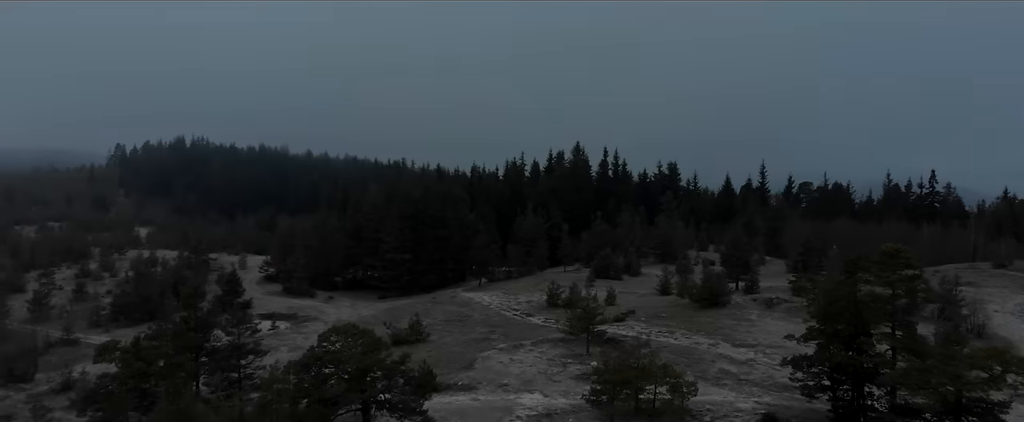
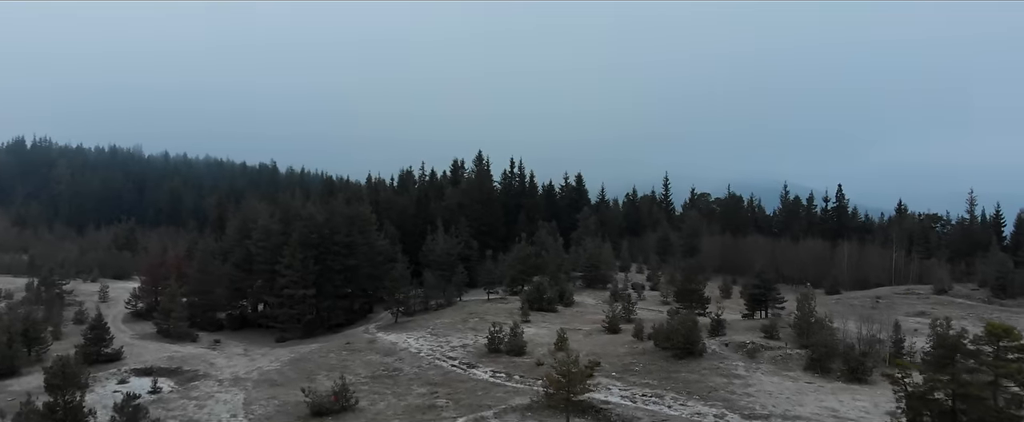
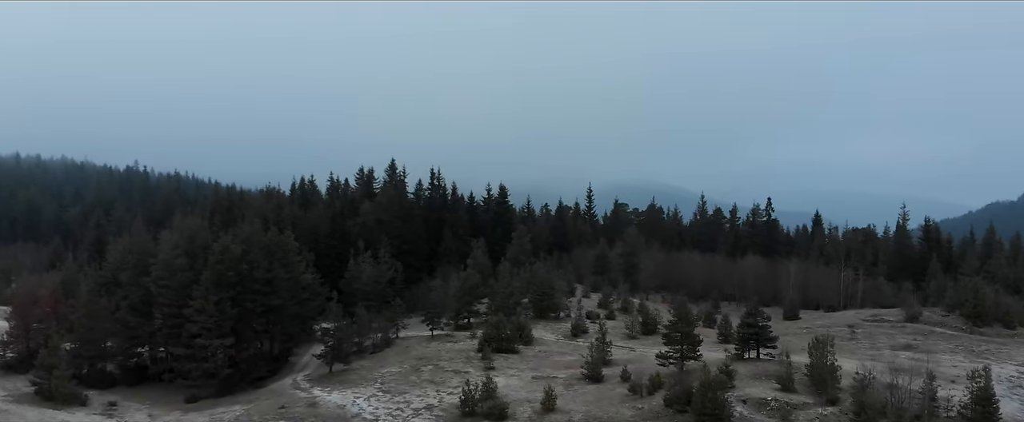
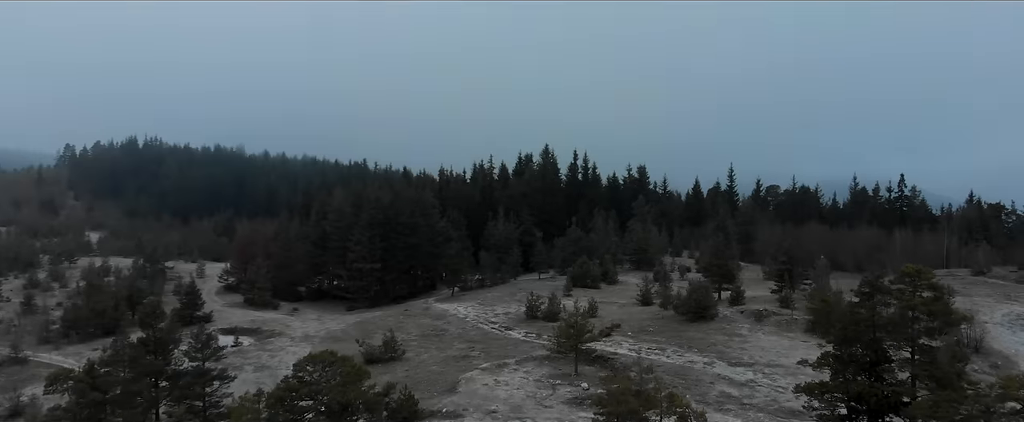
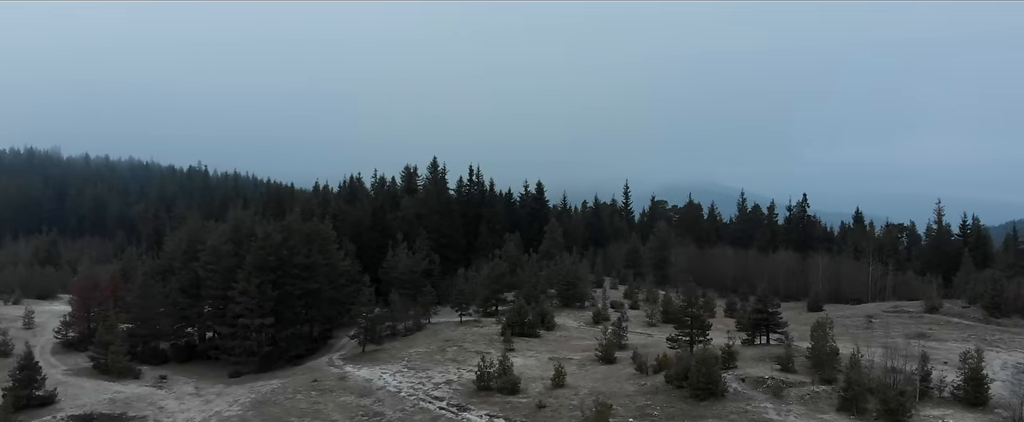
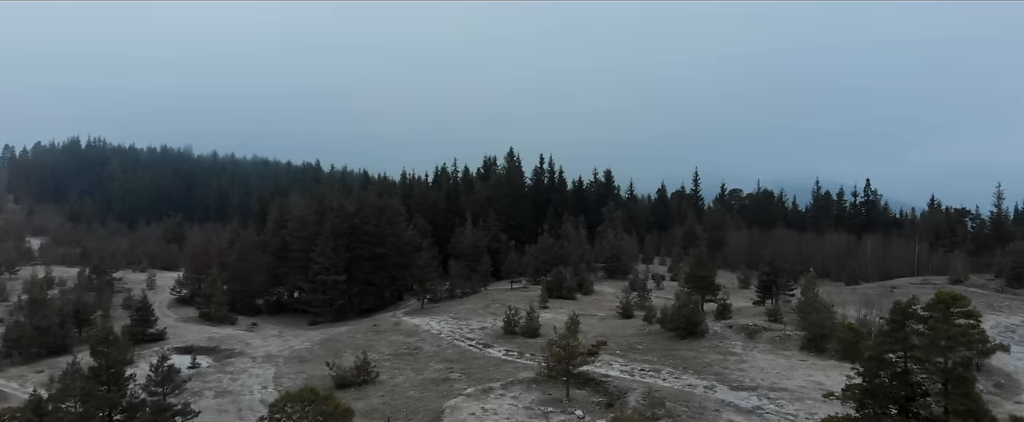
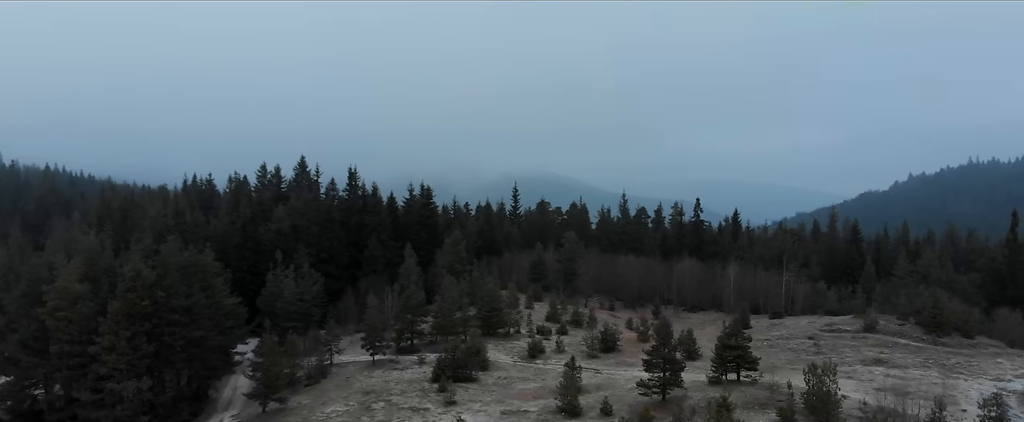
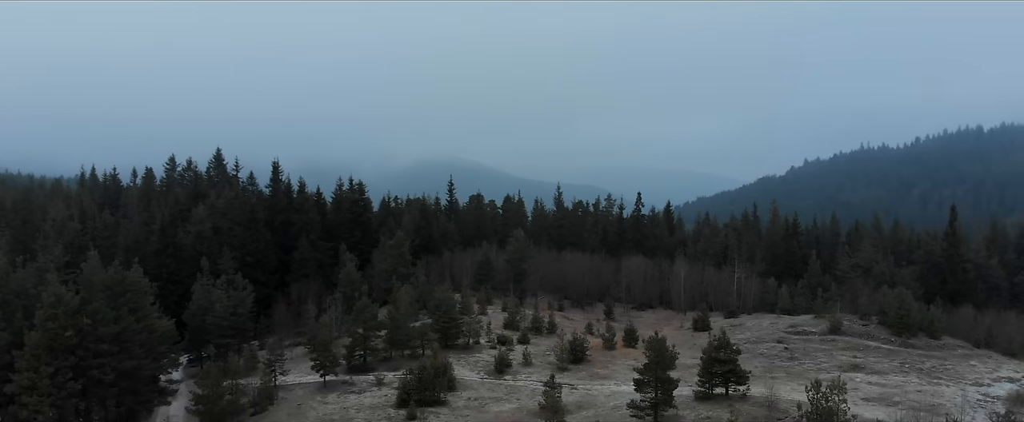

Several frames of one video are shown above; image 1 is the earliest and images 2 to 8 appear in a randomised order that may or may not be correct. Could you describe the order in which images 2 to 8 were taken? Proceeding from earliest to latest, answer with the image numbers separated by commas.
4, 6, 2, 5, 3, 7, 8
